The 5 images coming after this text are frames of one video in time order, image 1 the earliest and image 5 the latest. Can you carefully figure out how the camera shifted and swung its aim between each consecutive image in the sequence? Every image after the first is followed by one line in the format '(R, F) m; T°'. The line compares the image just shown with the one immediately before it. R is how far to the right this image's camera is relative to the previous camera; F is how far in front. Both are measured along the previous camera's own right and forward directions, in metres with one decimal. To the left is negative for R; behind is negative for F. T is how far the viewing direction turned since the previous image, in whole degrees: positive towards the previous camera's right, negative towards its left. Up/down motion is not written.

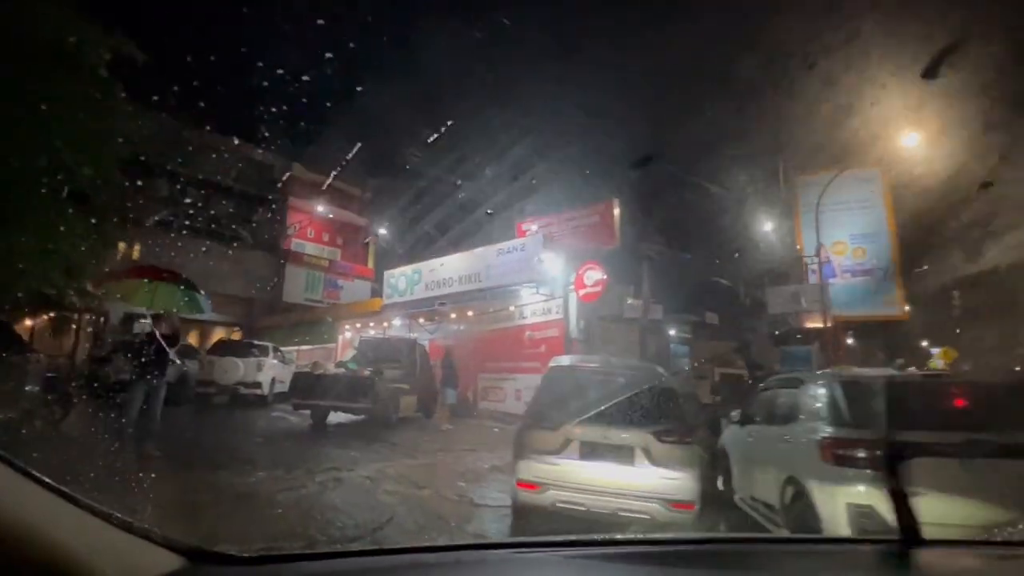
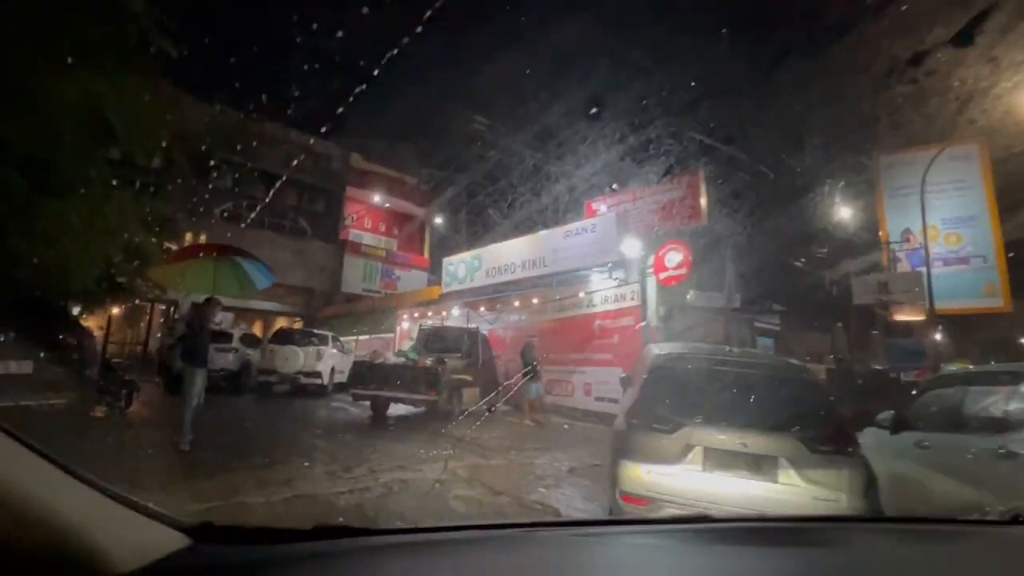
(-0.3, +0.7) m; -5°
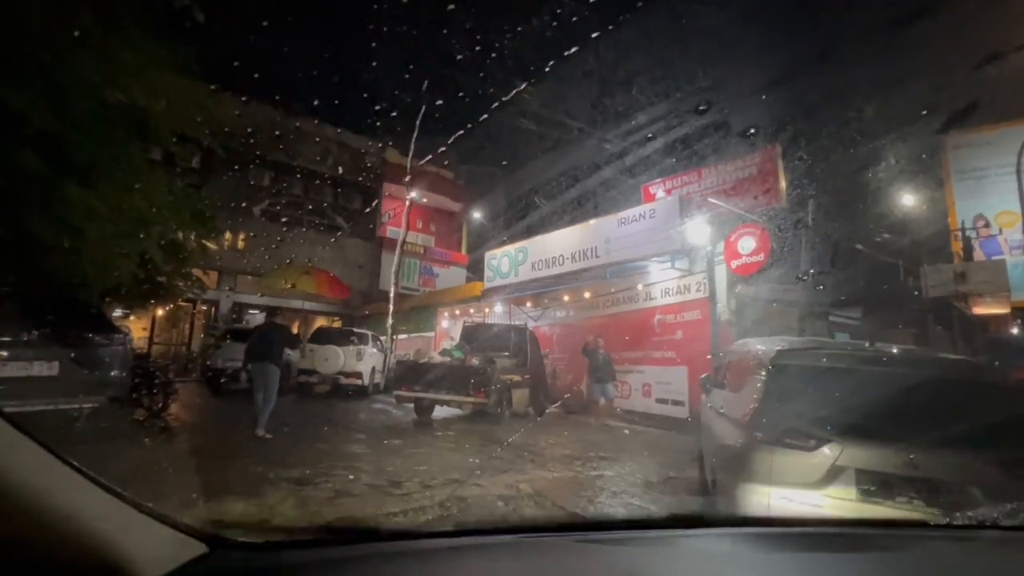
(-0.2, +0.7) m; -3°
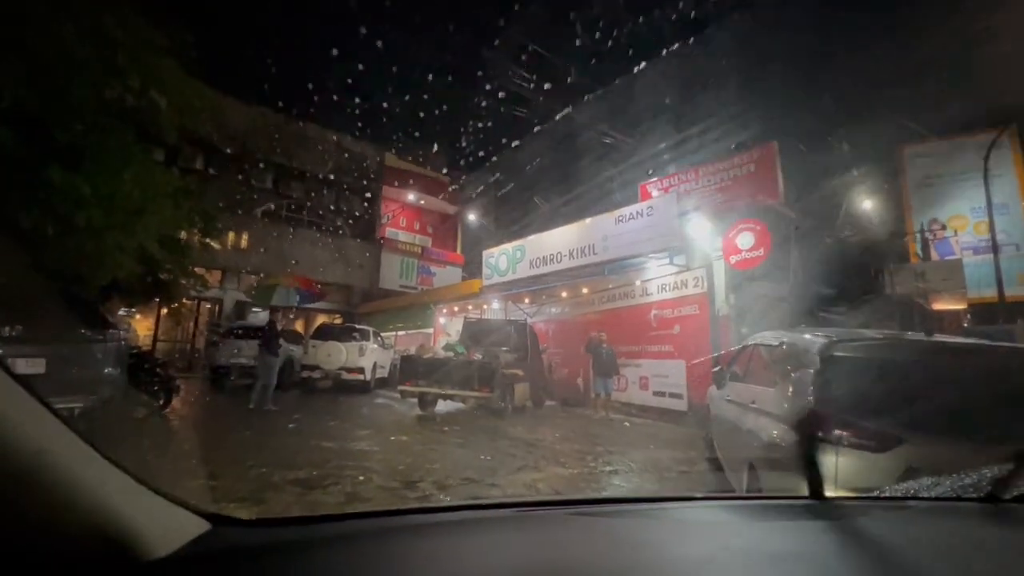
(-0.1, -0.2) m; +1°
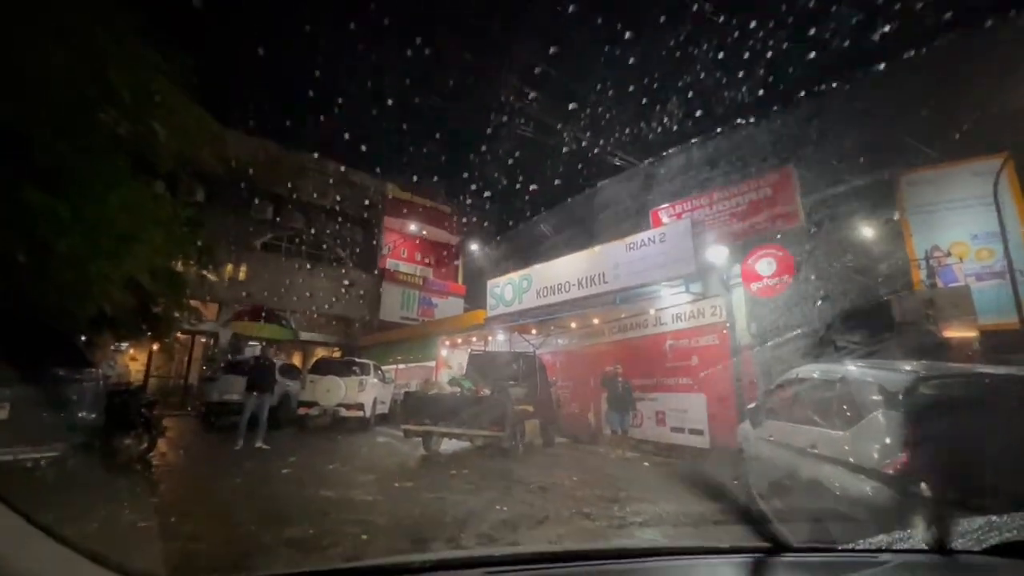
(-0.1, +0.4) m; 0°
